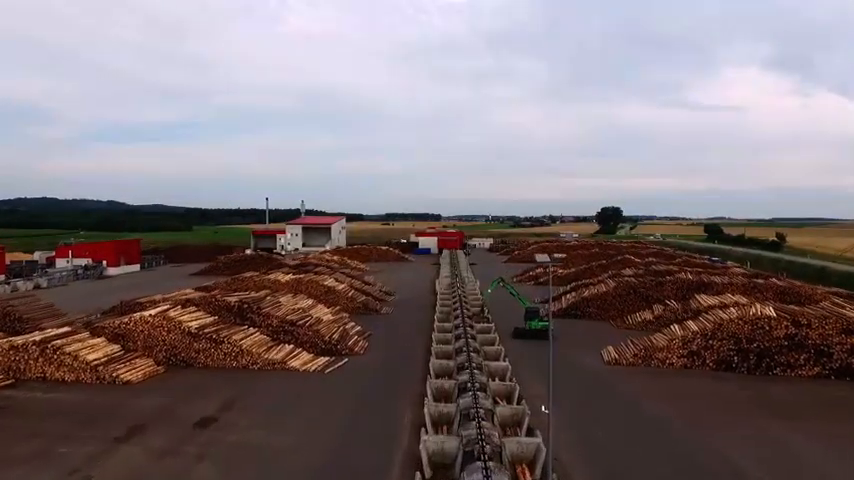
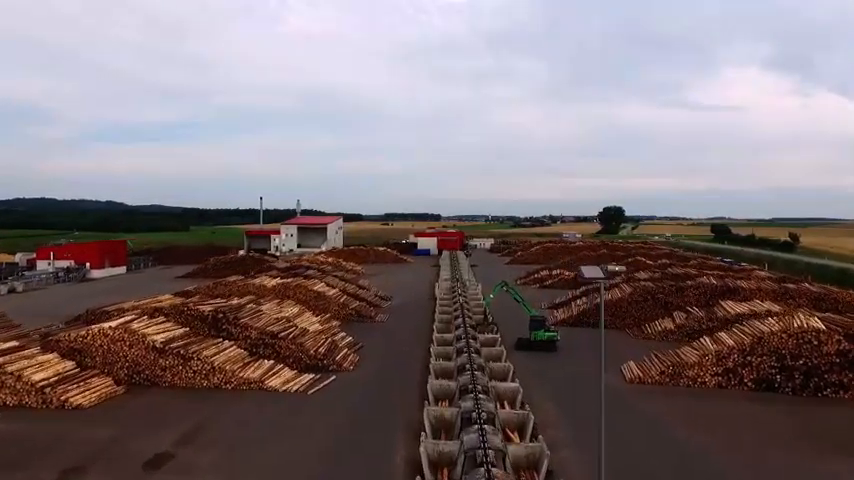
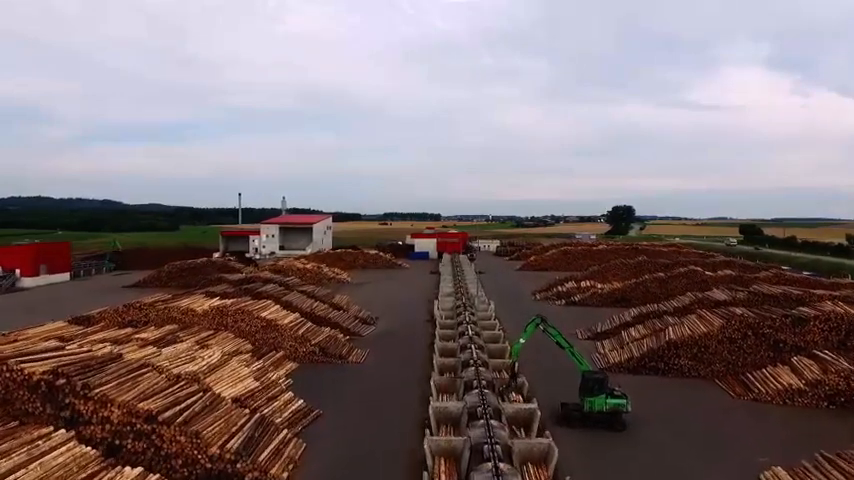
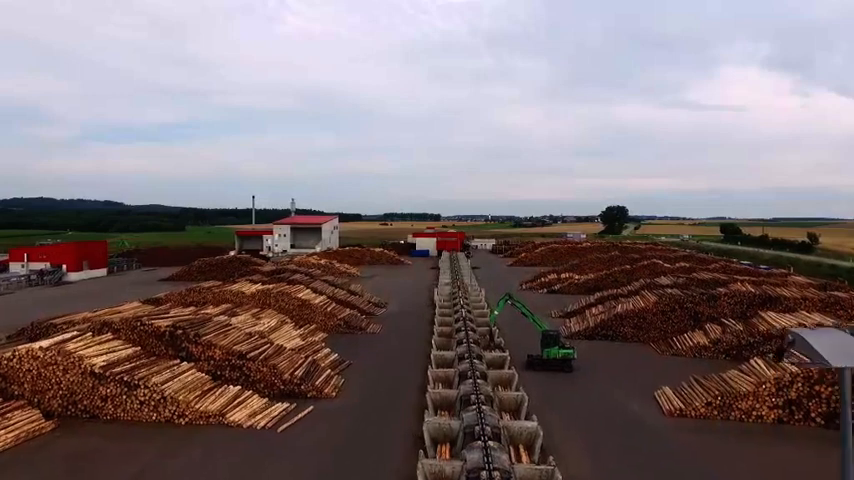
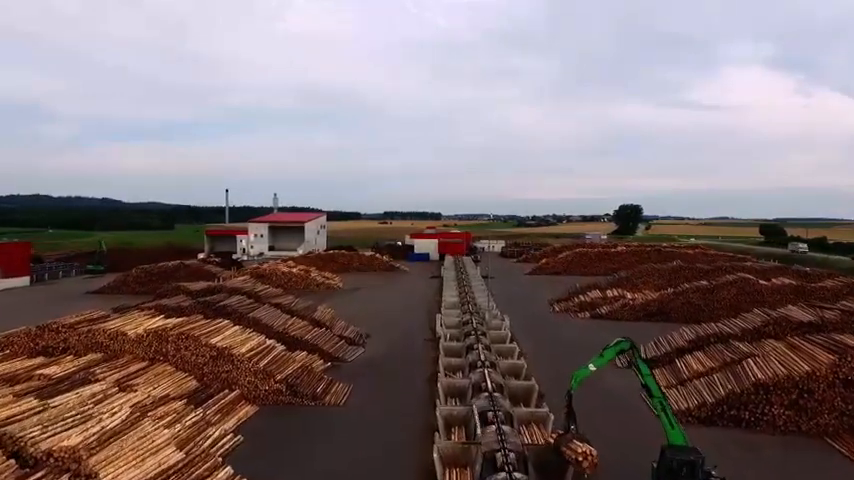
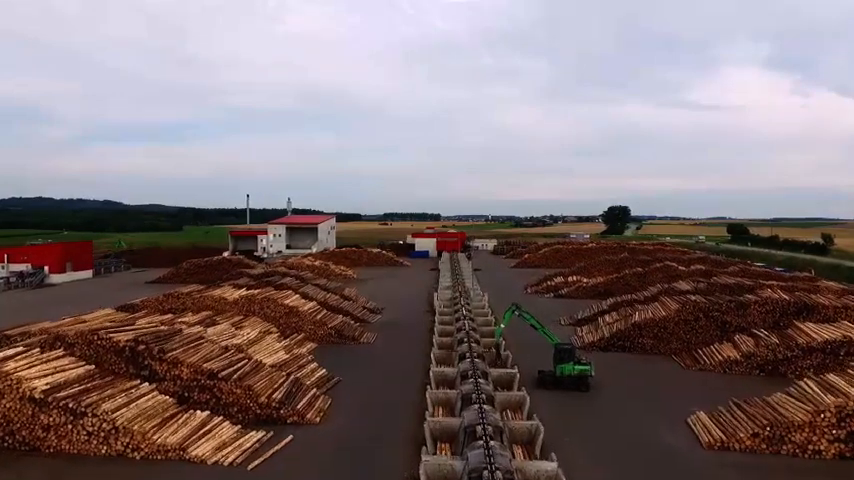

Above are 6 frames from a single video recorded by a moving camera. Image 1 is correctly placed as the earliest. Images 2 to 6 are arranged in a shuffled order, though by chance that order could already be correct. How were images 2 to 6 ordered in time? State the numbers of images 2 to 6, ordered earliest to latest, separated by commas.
2, 4, 6, 3, 5
